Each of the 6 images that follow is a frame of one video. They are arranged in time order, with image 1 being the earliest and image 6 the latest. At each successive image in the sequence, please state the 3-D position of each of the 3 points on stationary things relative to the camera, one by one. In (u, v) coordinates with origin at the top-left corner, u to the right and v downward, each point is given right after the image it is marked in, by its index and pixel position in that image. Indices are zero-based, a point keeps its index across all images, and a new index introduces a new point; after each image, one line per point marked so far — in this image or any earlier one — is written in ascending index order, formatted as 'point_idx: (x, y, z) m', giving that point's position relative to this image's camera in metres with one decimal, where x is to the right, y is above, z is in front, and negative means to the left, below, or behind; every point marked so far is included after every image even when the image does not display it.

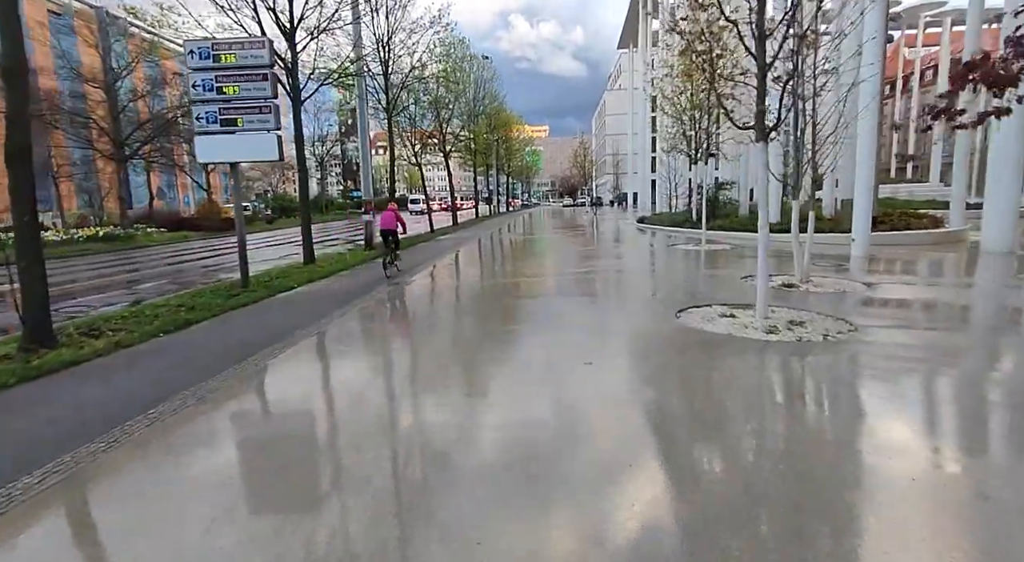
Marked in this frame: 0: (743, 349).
0: (+2.7, -0.8, +6.7) m
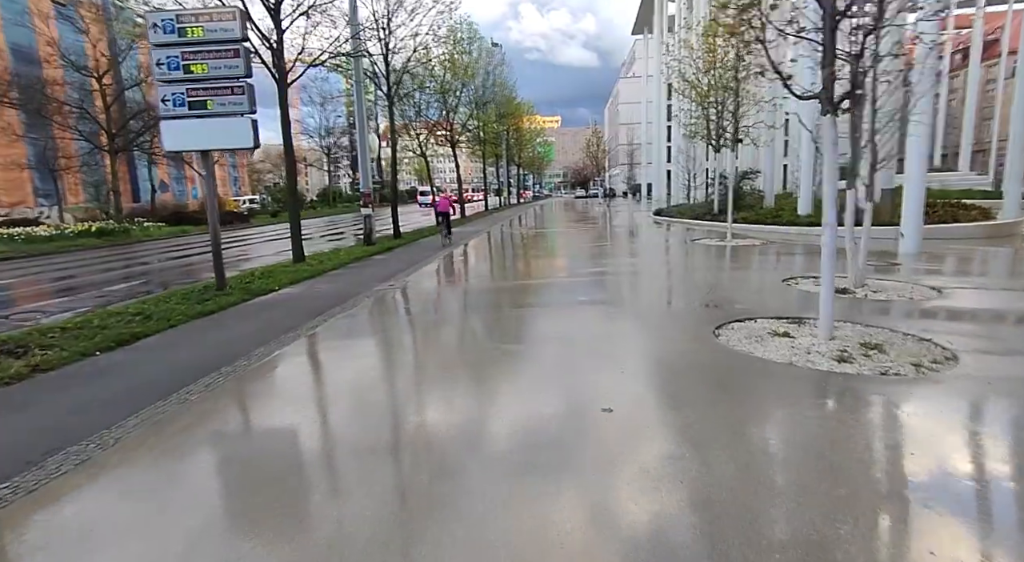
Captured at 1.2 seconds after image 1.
0: (+2.8, -0.8, +6.1) m
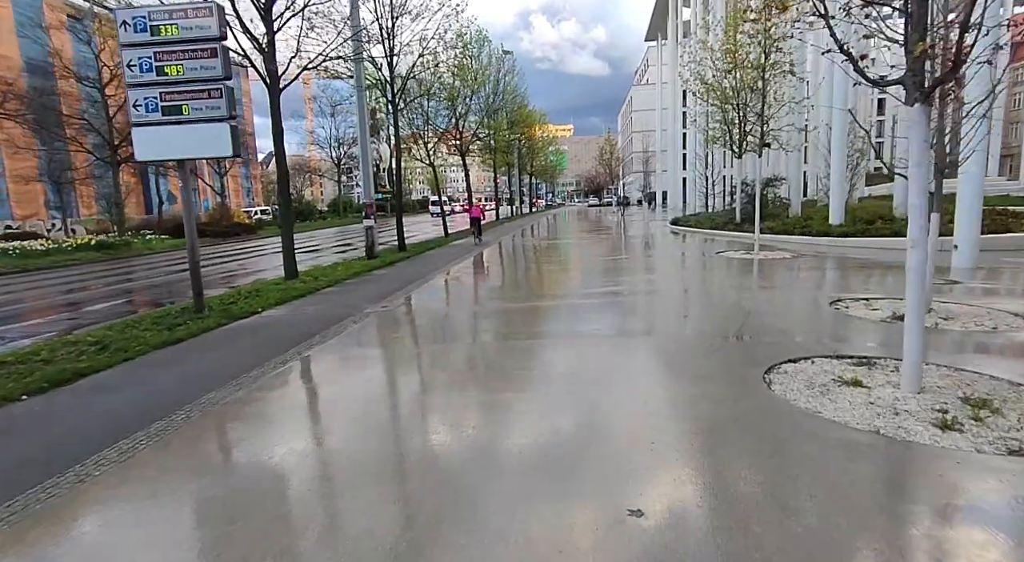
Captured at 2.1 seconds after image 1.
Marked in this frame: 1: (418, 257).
0: (+2.9, -0.9, +5.6) m
1: (-2.6, +0.6, +15.7) m
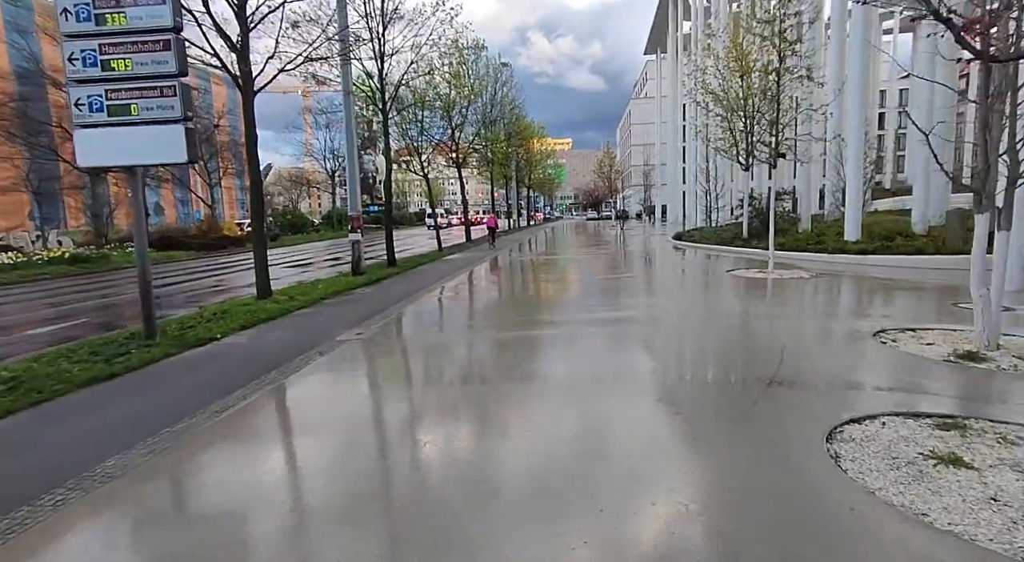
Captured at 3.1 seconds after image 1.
0: (+2.9, -1.1, +5.2) m
1: (-2.7, +0.2, +15.3) m
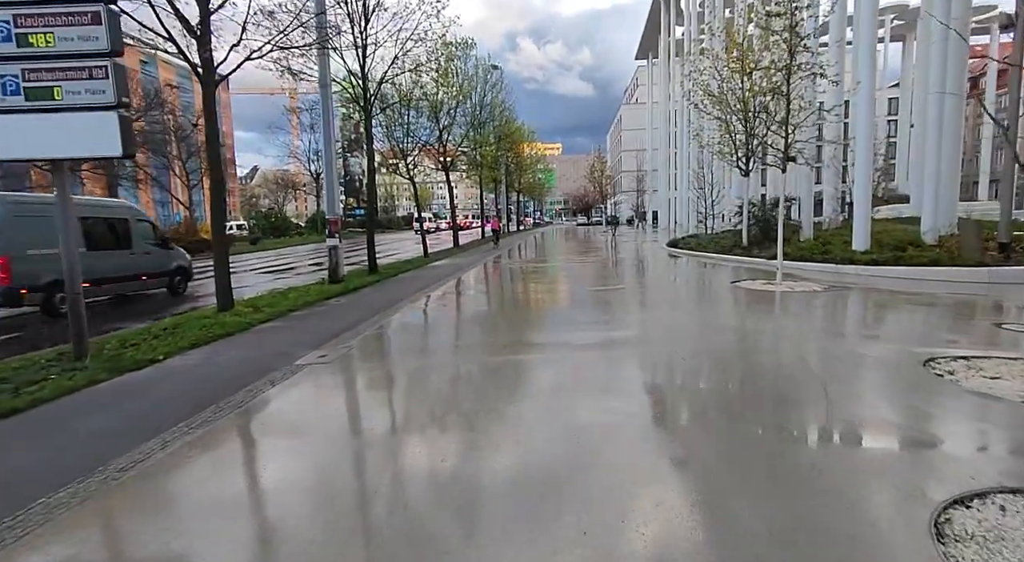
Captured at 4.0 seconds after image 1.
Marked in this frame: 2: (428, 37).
0: (+2.8, -1.2, +4.8) m
1: (-3.0, +0.1, +14.8) m
2: (-2.4, +7.1, +17.1) m
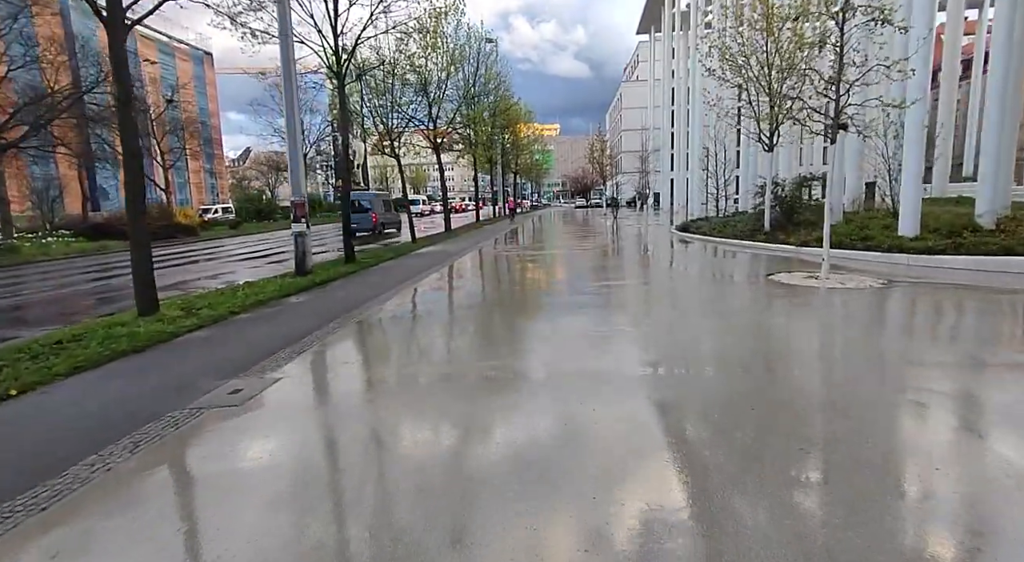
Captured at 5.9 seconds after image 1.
0: (+2.7, -1.2, +4.1) m
1: (-3.1, +0.4, +14.0) m
2: (-2.5, +7.5, +16.0) m
